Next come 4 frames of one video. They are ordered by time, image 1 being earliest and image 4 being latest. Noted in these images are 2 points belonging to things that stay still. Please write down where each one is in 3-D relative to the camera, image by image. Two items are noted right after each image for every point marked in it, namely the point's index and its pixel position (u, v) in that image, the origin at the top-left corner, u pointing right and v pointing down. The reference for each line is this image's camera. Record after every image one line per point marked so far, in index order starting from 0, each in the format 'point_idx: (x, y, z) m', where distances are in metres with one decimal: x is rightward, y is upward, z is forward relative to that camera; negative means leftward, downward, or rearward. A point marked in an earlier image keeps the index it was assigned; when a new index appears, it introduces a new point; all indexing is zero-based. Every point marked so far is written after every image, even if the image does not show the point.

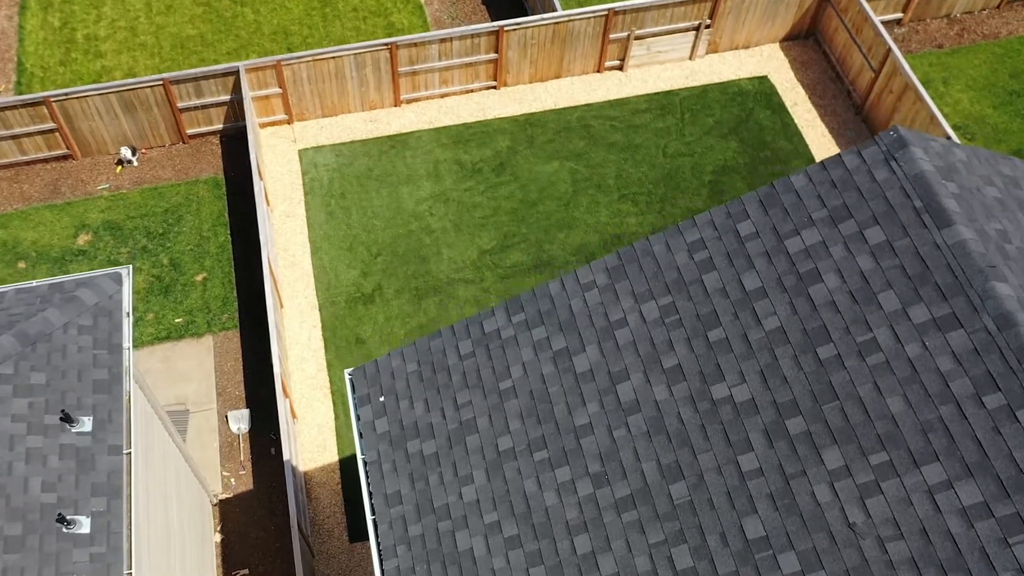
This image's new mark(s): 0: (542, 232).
0: (+0.6, +1.1, +17.1) m
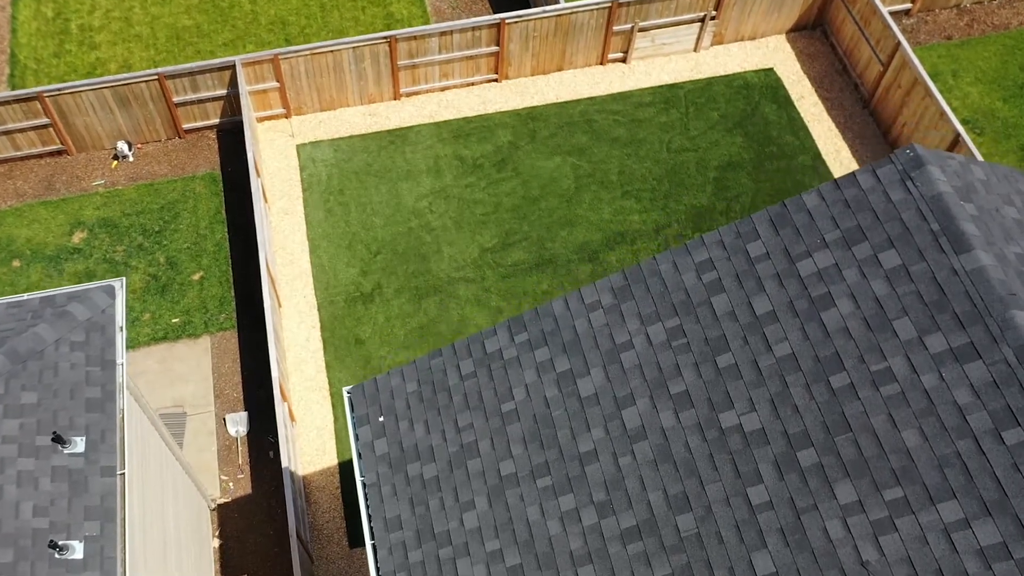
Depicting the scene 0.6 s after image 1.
0: (+0.6, +1.1, +16.8) m
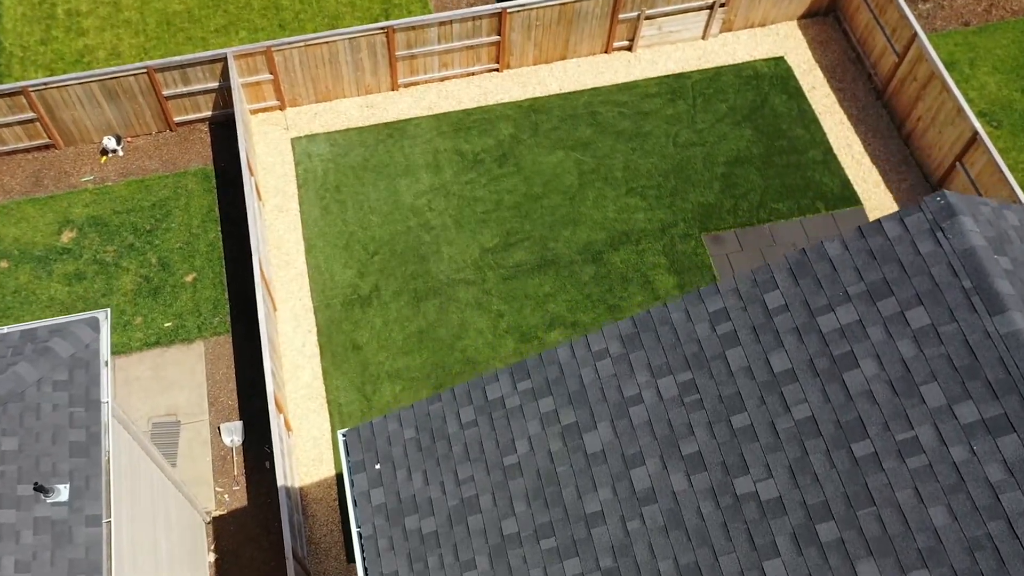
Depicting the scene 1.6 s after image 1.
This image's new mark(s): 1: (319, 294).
0: (+0.6, +1.1, +16.3) m
1: (-3.4, -0.1, +15.6) m
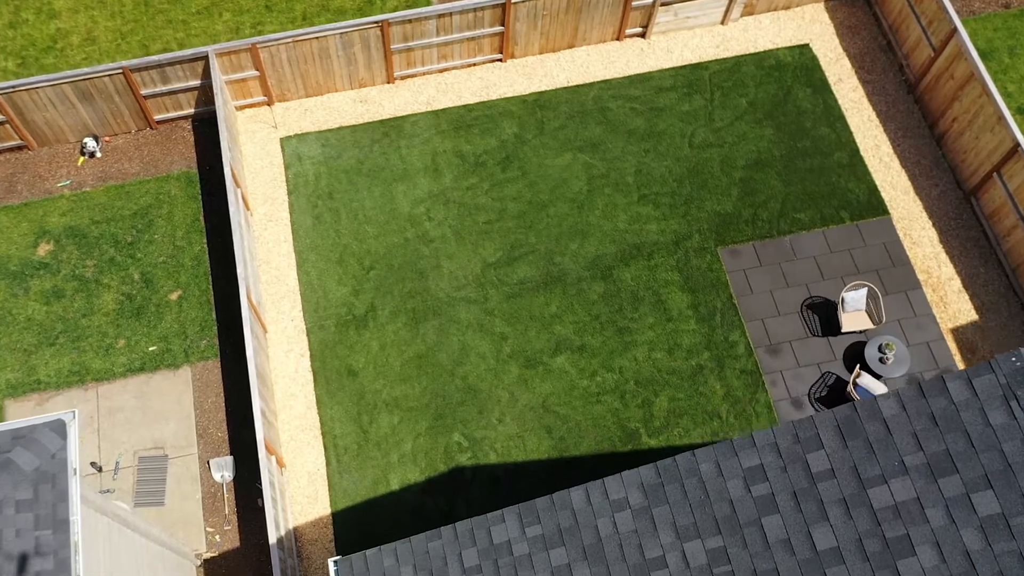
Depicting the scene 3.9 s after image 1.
0: (+0.7, +0.8, +15.4) m
1: (-3.4, -0.4, +14.7) m
